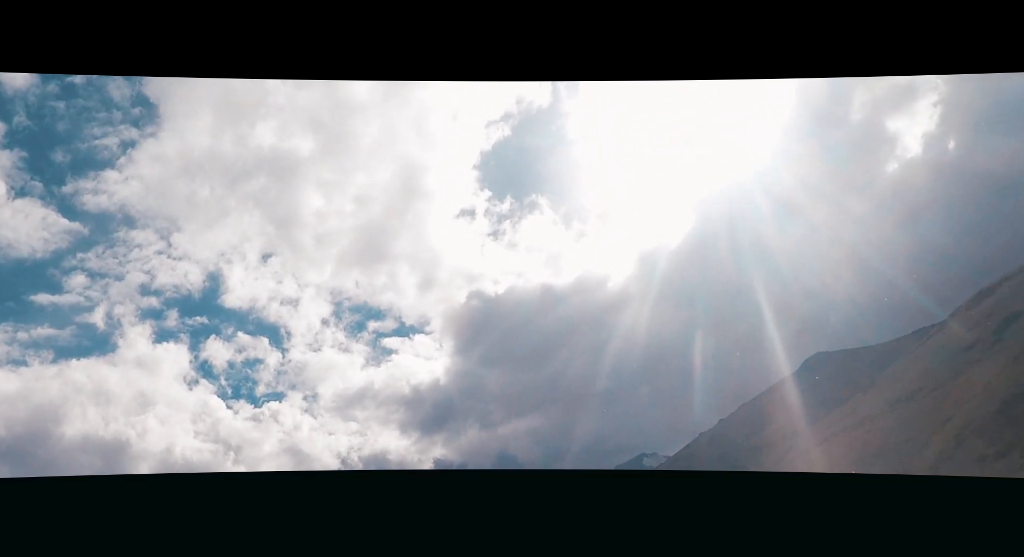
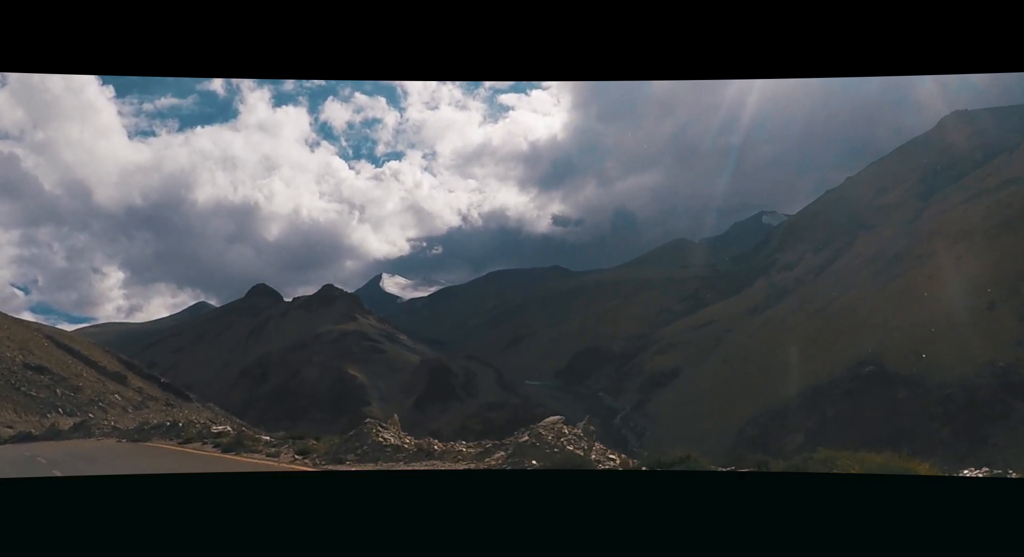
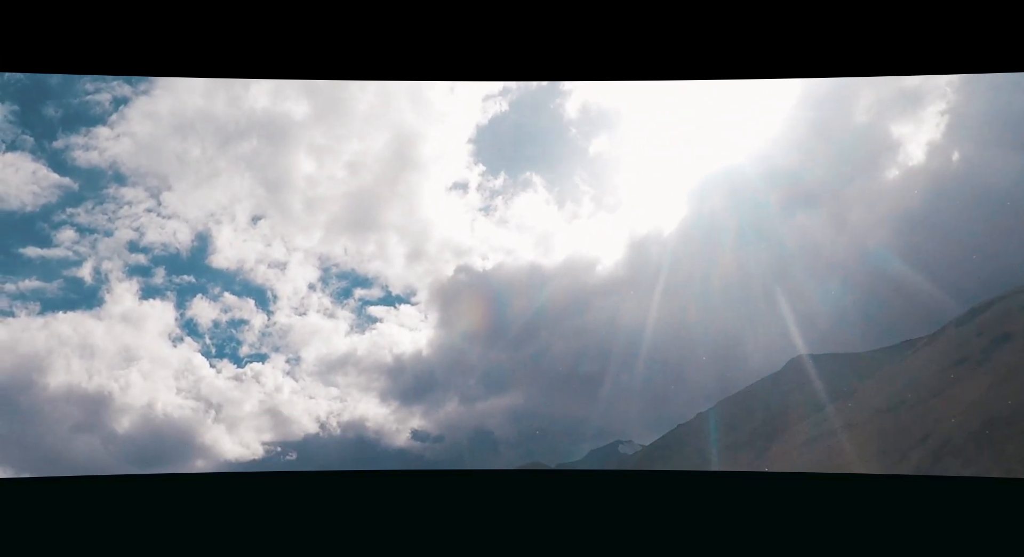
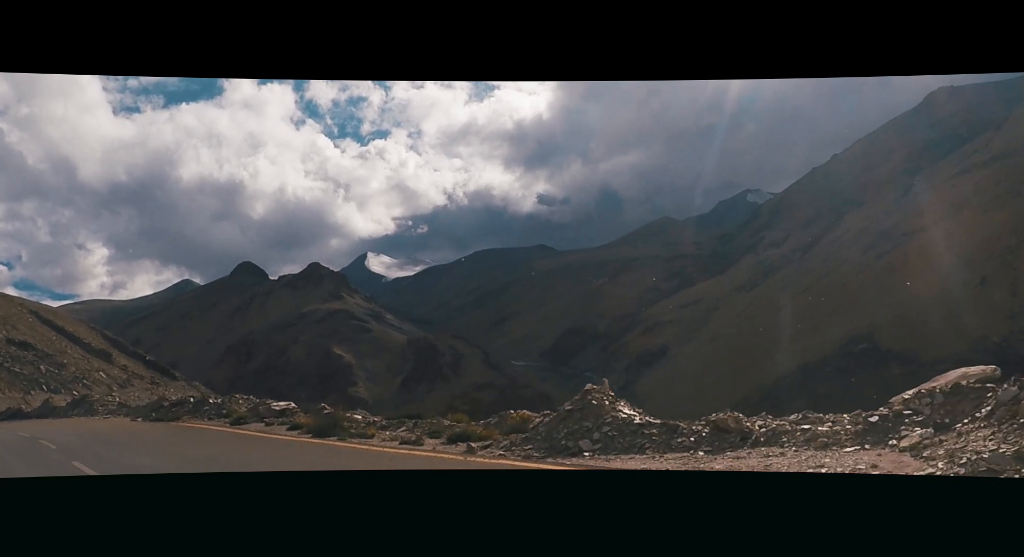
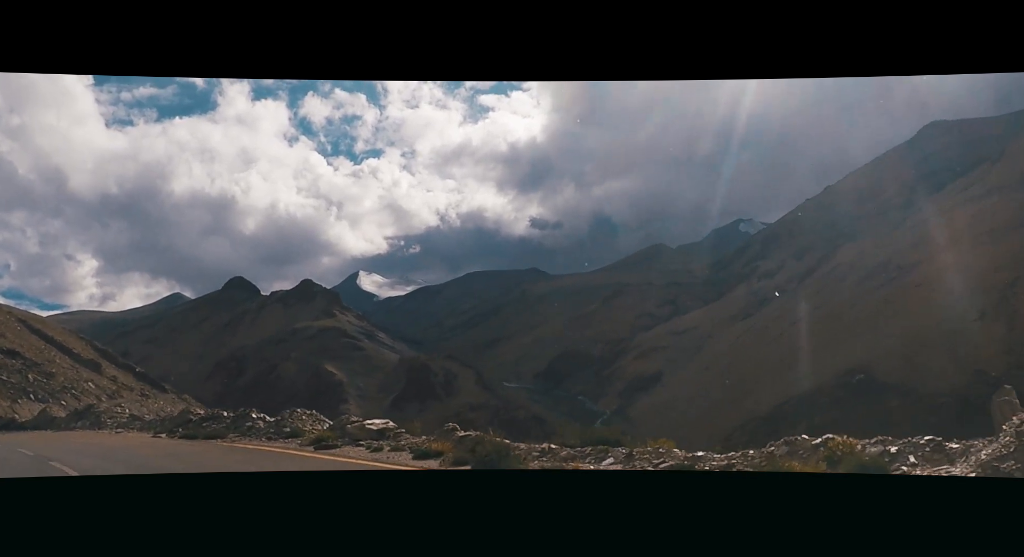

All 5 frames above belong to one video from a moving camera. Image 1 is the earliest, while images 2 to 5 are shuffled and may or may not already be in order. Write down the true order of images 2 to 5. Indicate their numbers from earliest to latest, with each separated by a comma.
3, 2, 4, 5
